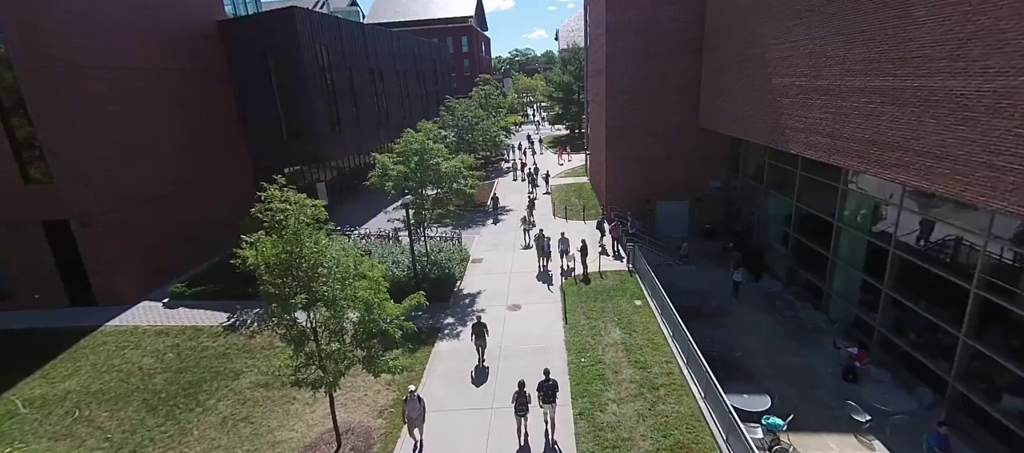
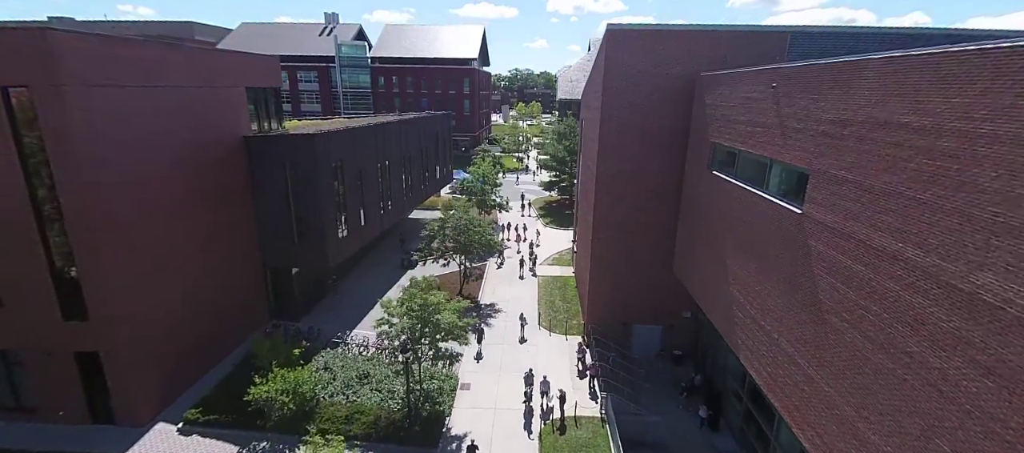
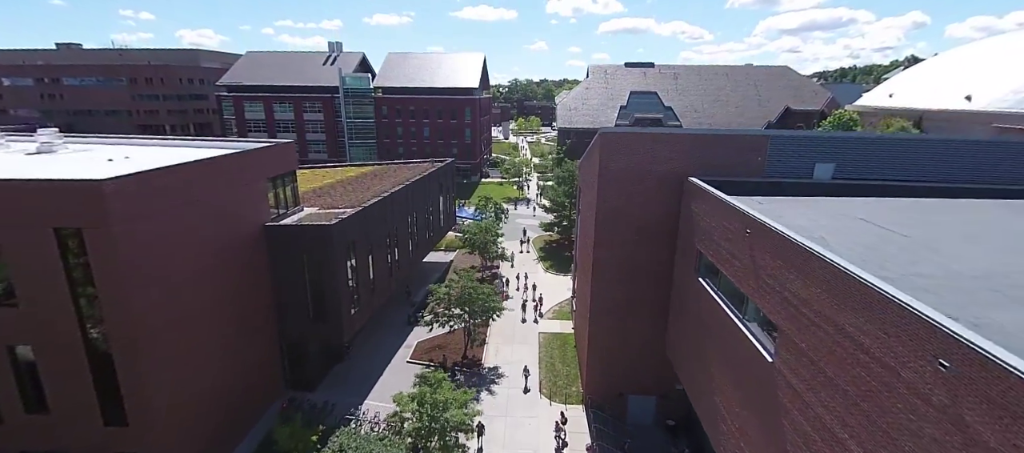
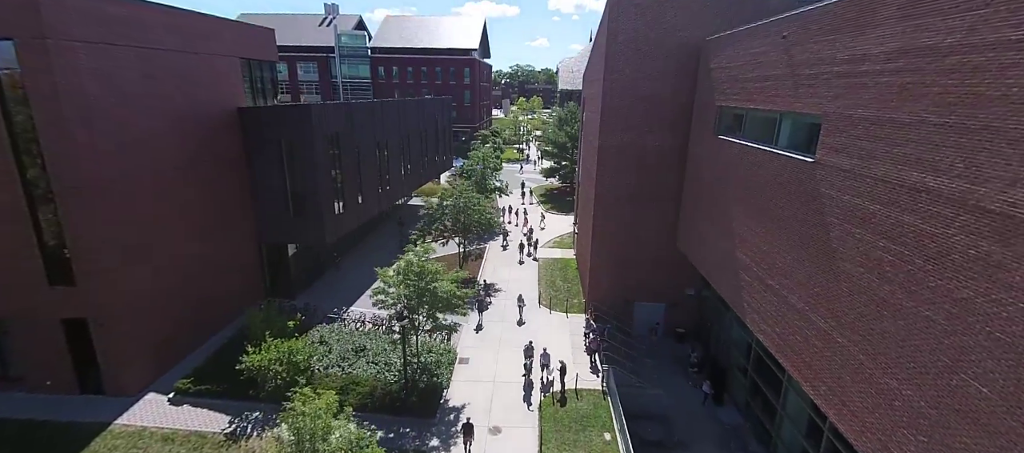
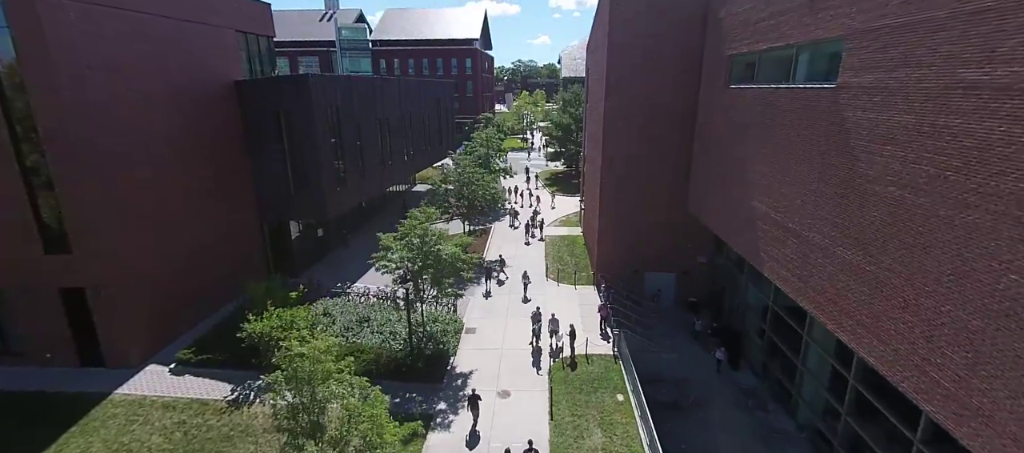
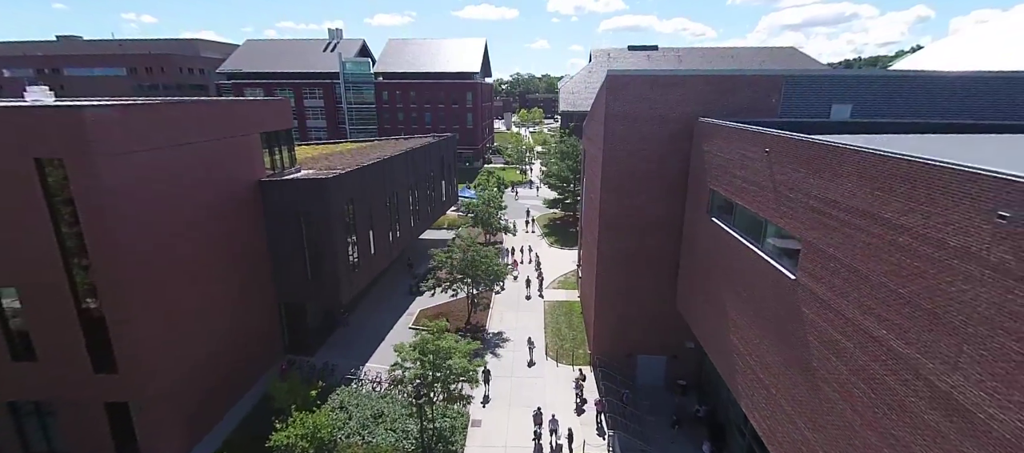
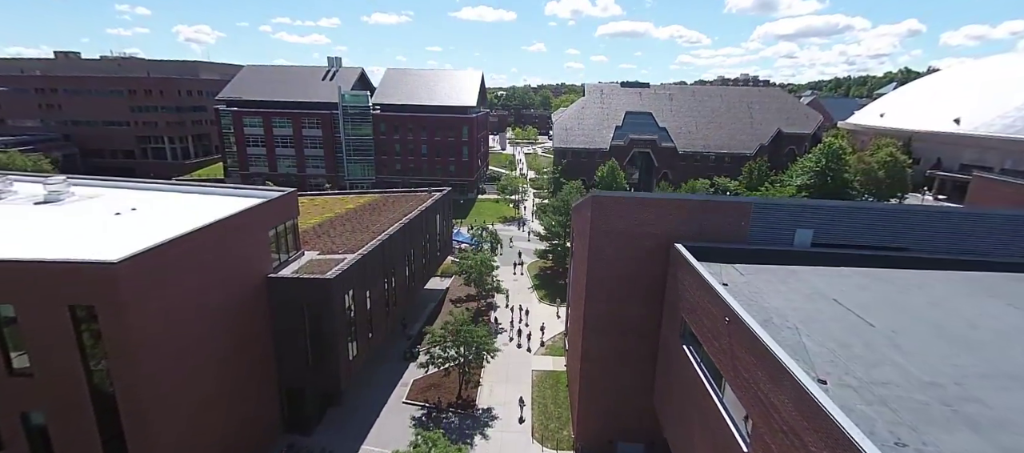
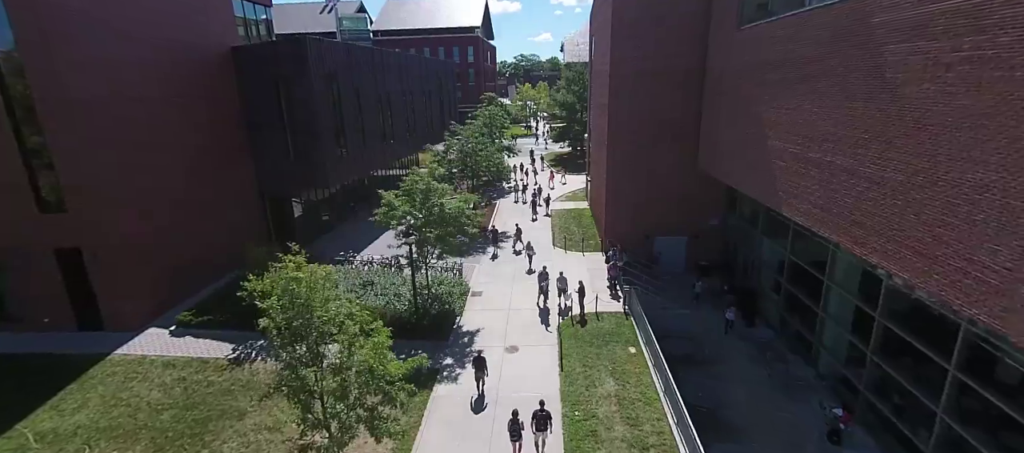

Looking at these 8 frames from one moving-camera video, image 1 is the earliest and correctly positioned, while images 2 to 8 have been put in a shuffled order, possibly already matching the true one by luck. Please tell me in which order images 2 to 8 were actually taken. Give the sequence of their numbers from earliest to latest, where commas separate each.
8, 5, 4, 2, 6, 3, 7
